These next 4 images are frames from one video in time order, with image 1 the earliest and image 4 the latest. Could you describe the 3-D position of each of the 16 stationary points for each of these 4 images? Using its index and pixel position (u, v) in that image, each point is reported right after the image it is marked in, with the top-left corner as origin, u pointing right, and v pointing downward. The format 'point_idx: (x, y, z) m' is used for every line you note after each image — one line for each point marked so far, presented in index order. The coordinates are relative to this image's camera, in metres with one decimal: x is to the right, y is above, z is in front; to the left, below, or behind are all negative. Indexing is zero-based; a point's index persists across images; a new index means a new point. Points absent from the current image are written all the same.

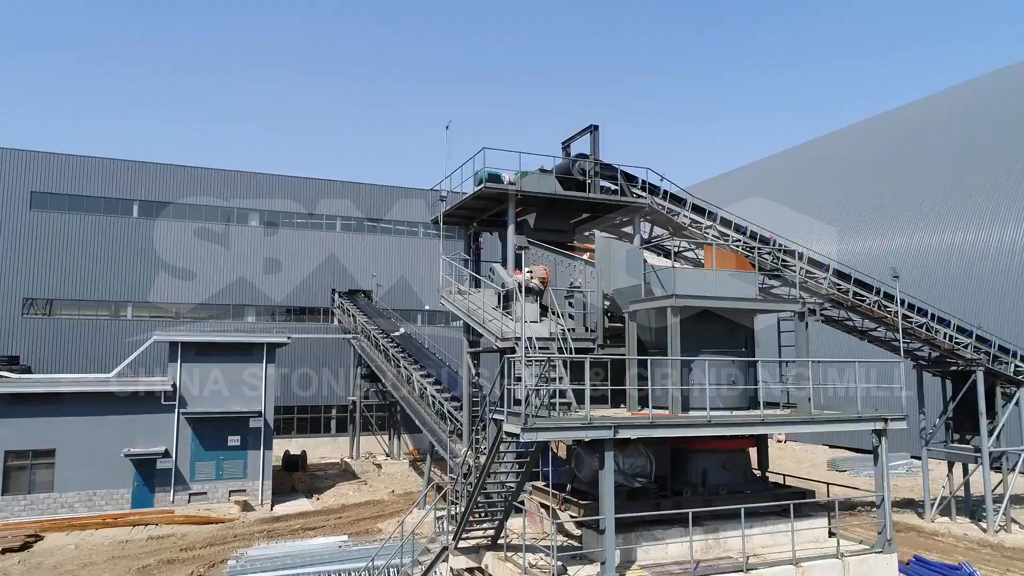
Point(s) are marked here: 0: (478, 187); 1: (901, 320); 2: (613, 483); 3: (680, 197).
0: (-0.7, +2.2, +15.0) m
1: (+10.2, -0.8, +18.5) m
2: (+1.5, -2.7, +9.7) m
3: (+4.1, +2.2, +17.1) m
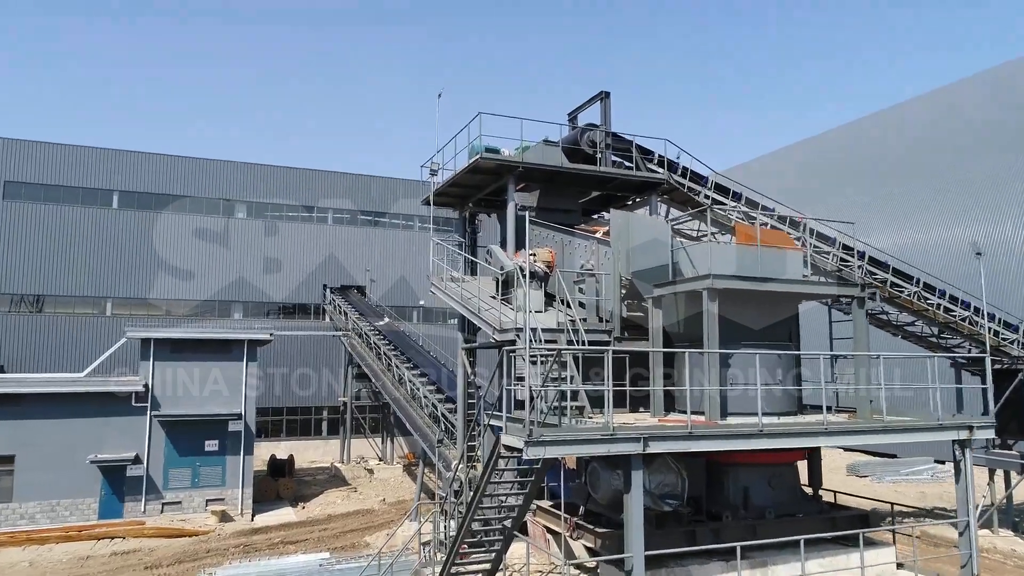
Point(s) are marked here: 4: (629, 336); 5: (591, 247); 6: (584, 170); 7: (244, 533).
0: (-0.7, +2.4, +13.2) m
1: (+10.2, -0.6, +16.7) m
2: (+1.5, -2.5, +7.9) m
3: (+4.1, +2.5, +15.4) m
4: (+2.0, -0.8, +12.2) m
5: (+1.5, +0.8, +13.1) m
6: (+1.4, +2.3, +13.8) m
7: (-7.5, -6.9, +19.7) m
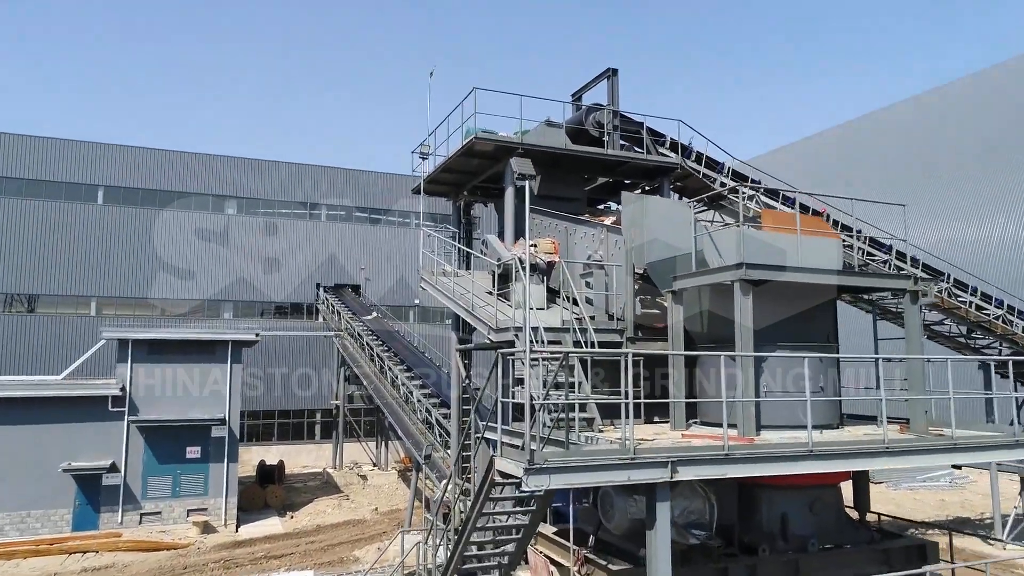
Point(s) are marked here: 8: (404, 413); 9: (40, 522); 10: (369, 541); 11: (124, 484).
0: (-0.7, +2.5, +12.0) m
1: (+10.2, -0.5, +15.5) m
2: (+1.4, -2.4, +6.7) m
3: (+4.1, +2.6, +14.1) m
4: (+2.0, -0.7, +11.0) m
5: (+1.5, +0.9, +11.9) m
6: (+1.4, +2.4, +12.6) m
7: (-7.5, -6.8, +18.5) m
8: (-2.9, -3.4, +19.1) m
9: (-12.8, -6.4, +19.1) m
10: (-3.8, -6.8, +18.9) m
11: (-10.9, -5.5, +19.8) m
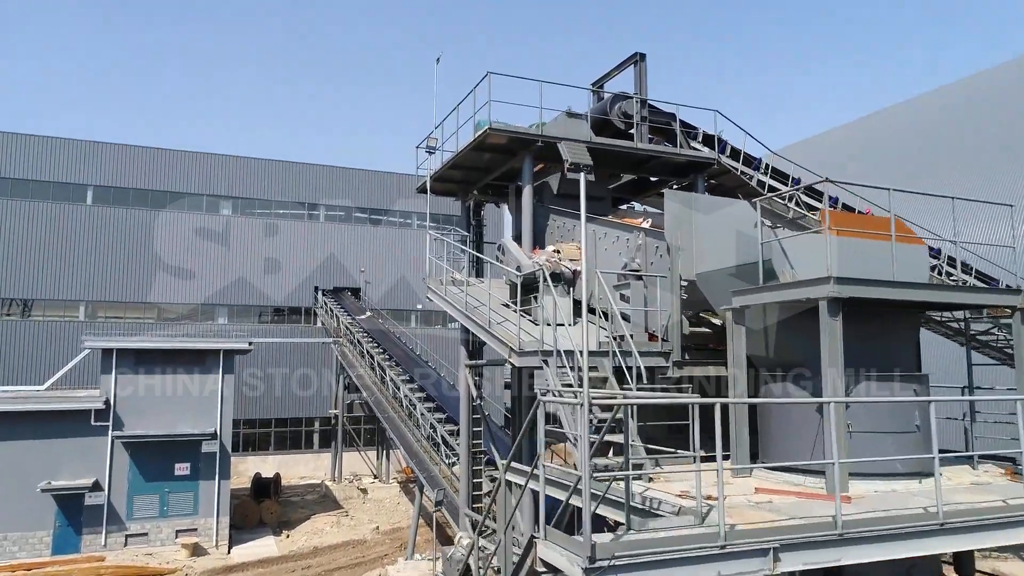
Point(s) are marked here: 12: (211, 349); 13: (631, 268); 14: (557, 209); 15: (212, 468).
0: (-0.5, +2.4, +10.7) m
1: (+10.5, -0.7, +14.2) m
2: (+1.7, -2.5, +5.4) m
3: (+4.4, +2.4, +12.9) m
4: (+2.3, -0.9, +9.8) m
5: (+1.7, +0.7, +10.7) m
6: (+1.6, +2.2, +11.3) m
7: (-7.2, -6.9, +17.2) m
8: (-2.6, -3.5, +17.8) m
9: (-12.5, -6.5, +17.8) m
10: (-3.6, -6.9, +17.6) m
11: (-10.7, -5.7, +18.5) m
12: (-8.5, -1.7, +20.0) m
13: (+1.6, +0.3, +10.4) m
14: (+0.7, +1.3, +11.6) m
15: (-8.4, -5.0, +19.6) m
